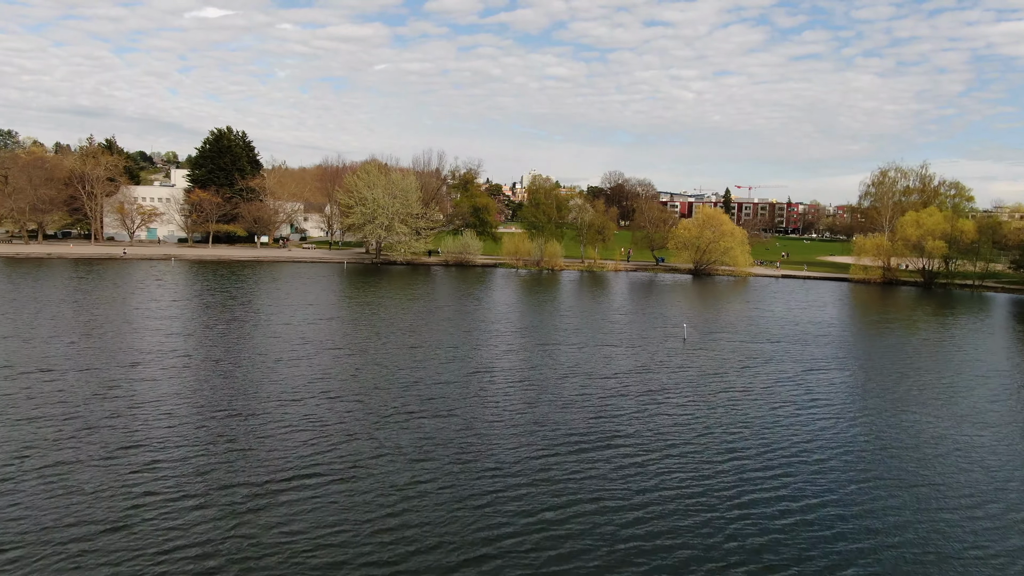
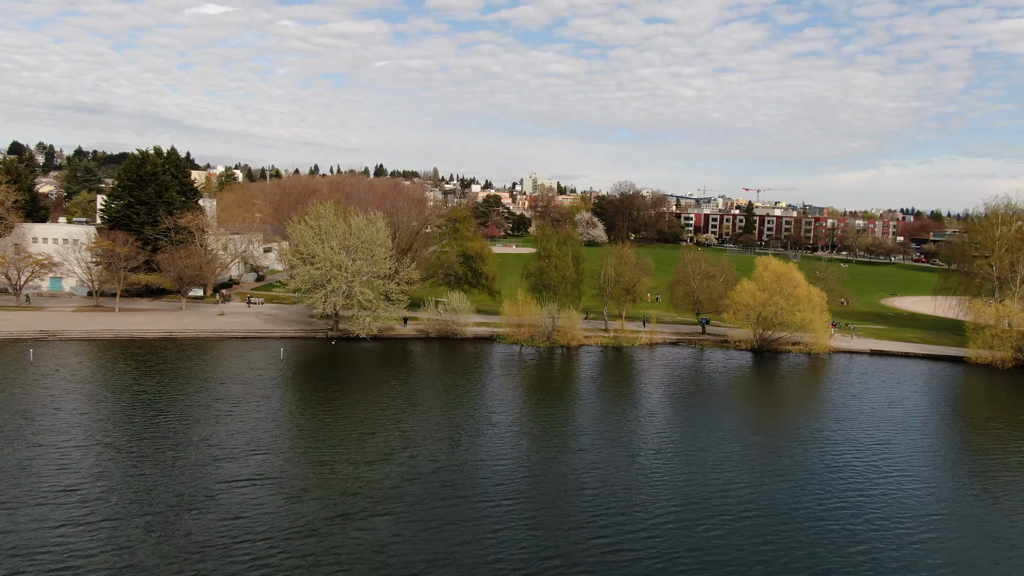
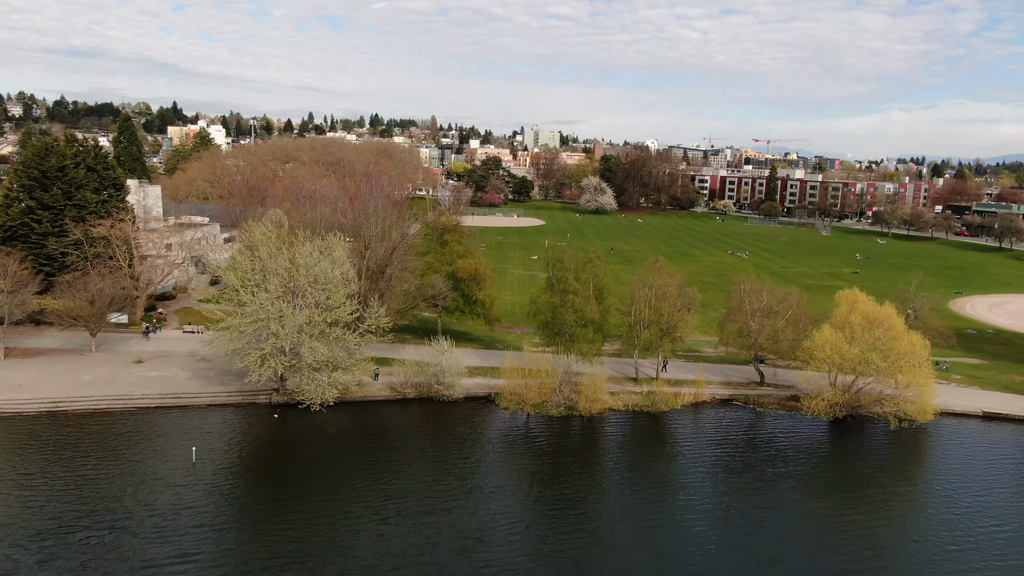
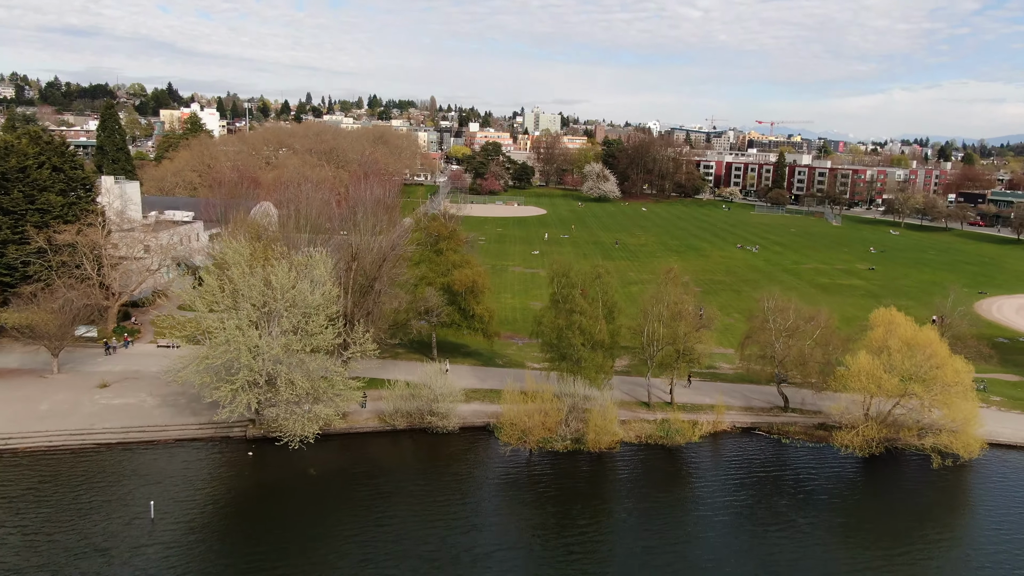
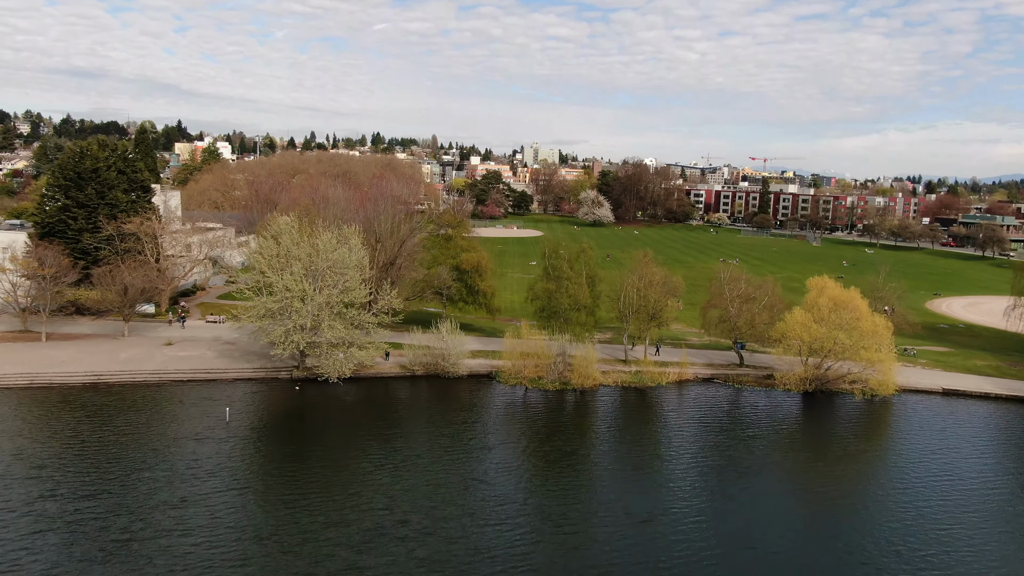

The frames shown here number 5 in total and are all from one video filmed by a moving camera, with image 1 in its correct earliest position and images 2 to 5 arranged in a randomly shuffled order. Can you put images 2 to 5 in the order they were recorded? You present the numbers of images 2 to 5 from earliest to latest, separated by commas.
2, 5, 3, 4
